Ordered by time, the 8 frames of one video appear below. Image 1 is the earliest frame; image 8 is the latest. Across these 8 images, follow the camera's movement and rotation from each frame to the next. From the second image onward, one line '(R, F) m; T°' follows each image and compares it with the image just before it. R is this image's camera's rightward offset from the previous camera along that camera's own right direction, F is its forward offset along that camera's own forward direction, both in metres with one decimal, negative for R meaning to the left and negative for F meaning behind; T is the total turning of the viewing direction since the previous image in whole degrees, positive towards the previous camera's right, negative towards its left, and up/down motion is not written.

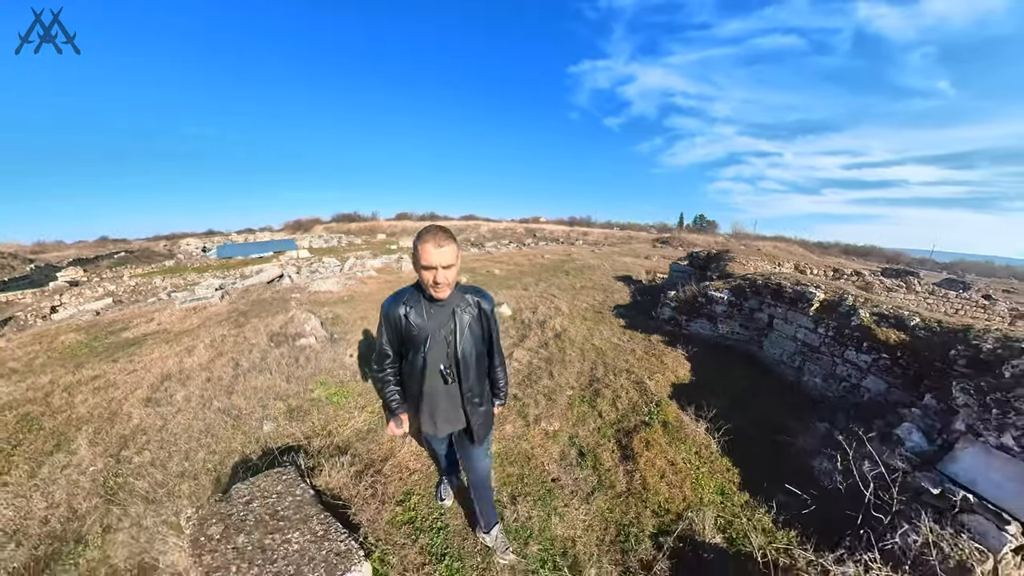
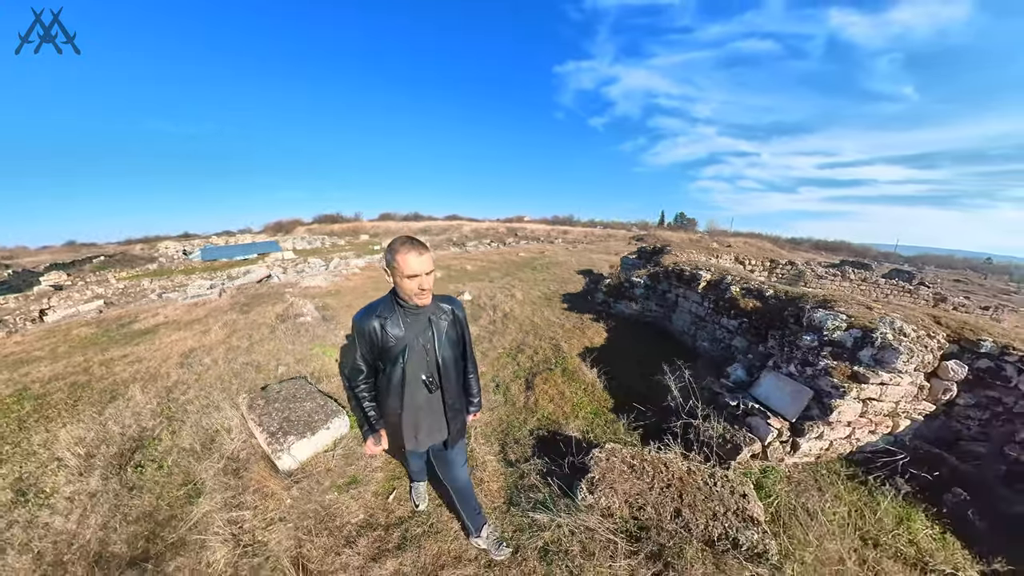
(+0.9, -1.5) m; +2°
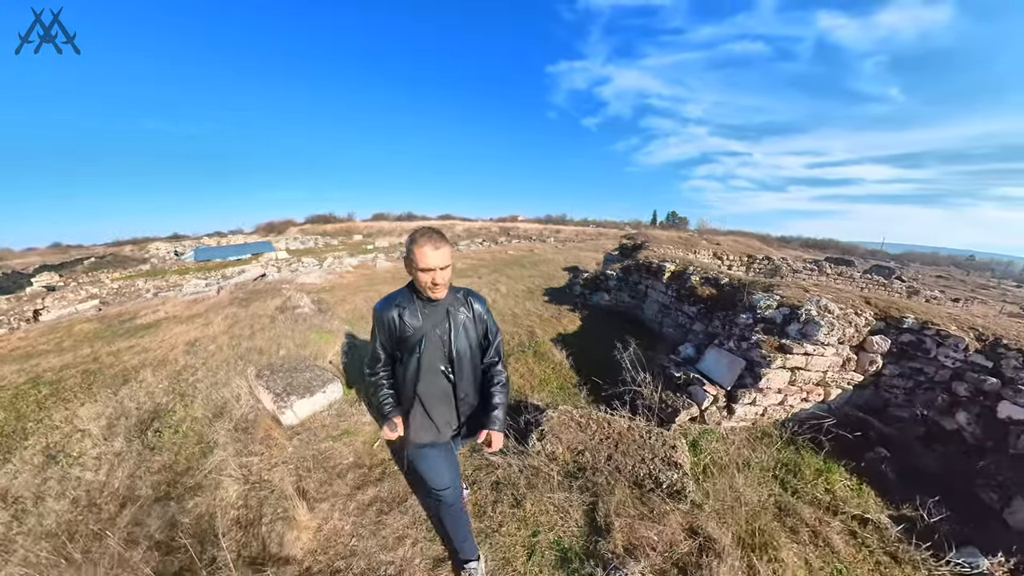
(+0.4, -0.6) m; +1°
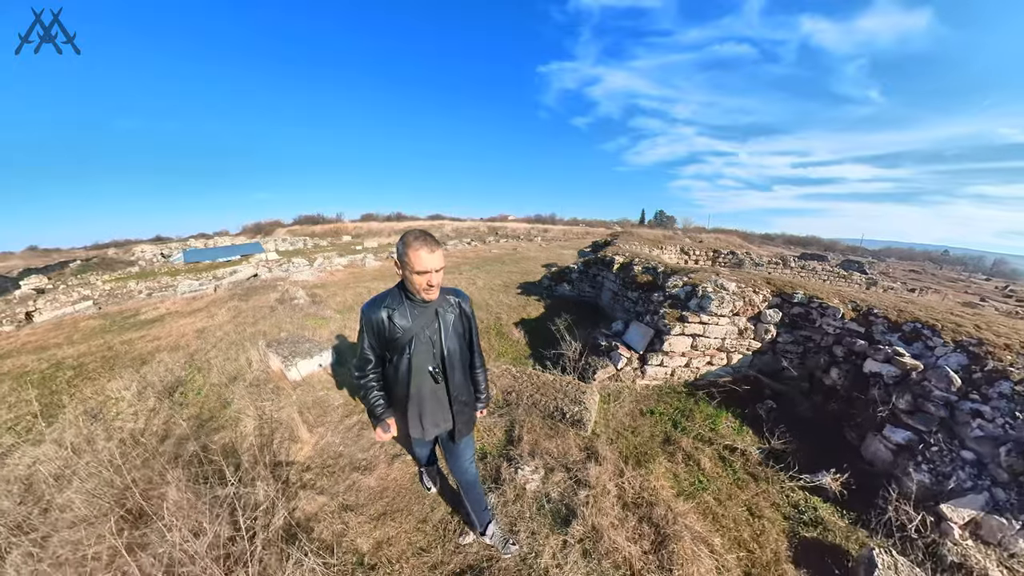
(+0.6, -1.1) m; +1°
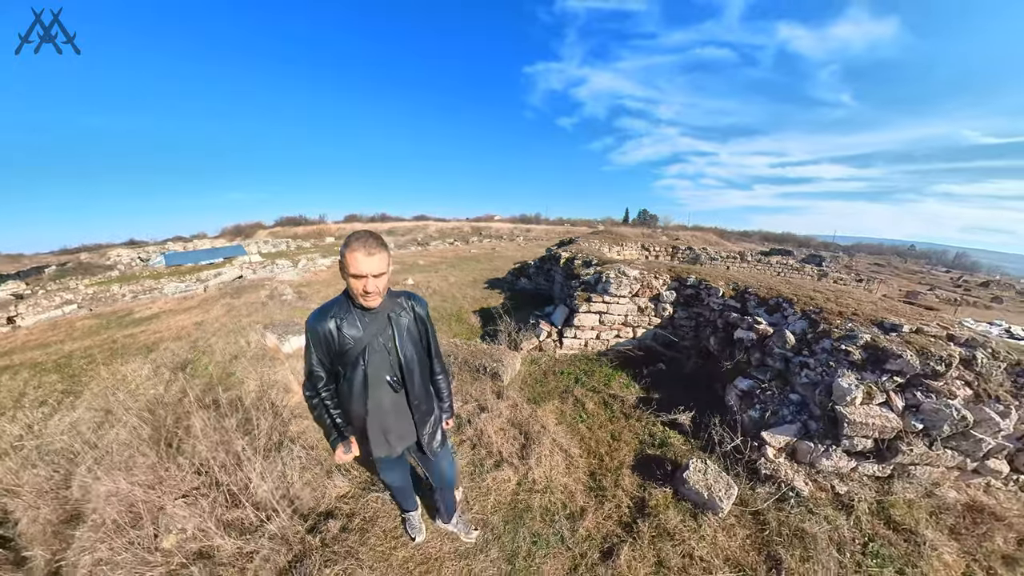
(+0.9, -1.4) m; +2°
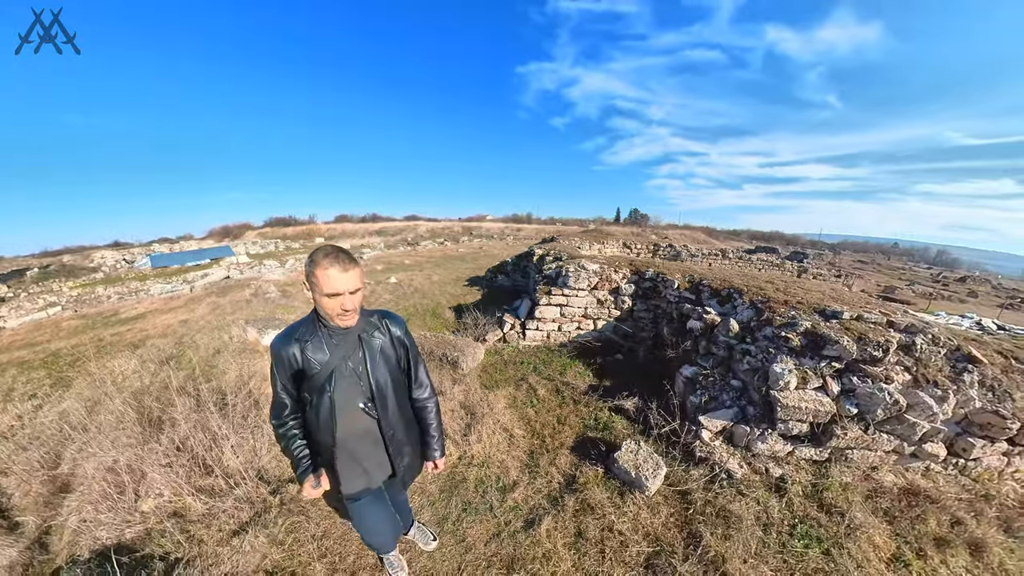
(+0.6, -0.4) m; +1°
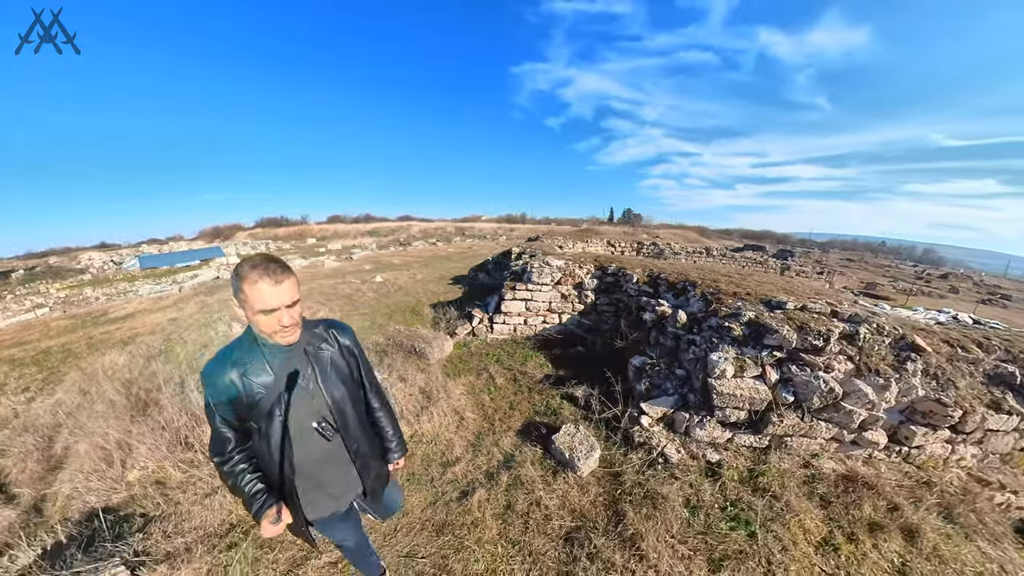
(+0.6, -0.4) m; +1°
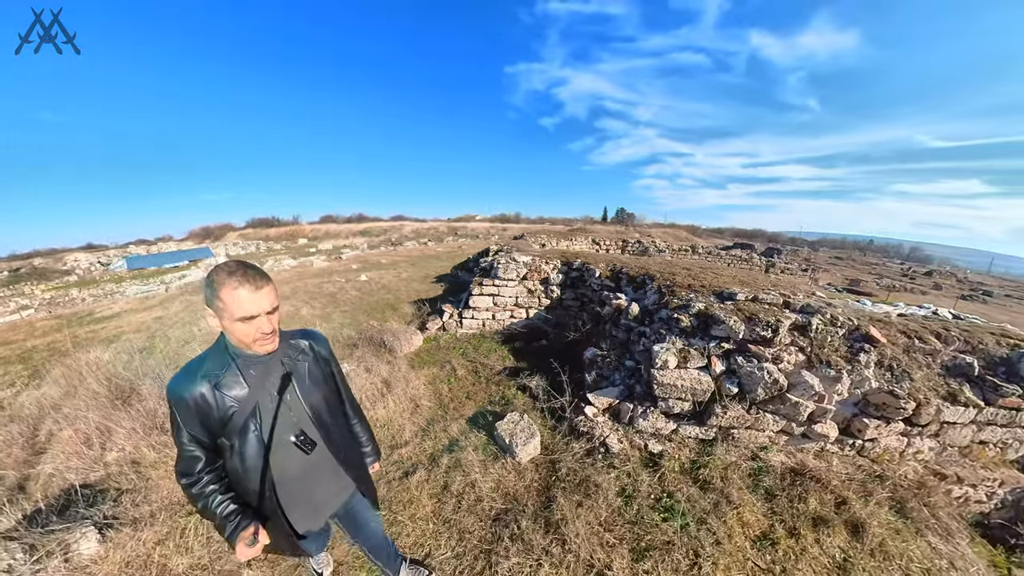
(+0.6, -0.4) m; +1°
